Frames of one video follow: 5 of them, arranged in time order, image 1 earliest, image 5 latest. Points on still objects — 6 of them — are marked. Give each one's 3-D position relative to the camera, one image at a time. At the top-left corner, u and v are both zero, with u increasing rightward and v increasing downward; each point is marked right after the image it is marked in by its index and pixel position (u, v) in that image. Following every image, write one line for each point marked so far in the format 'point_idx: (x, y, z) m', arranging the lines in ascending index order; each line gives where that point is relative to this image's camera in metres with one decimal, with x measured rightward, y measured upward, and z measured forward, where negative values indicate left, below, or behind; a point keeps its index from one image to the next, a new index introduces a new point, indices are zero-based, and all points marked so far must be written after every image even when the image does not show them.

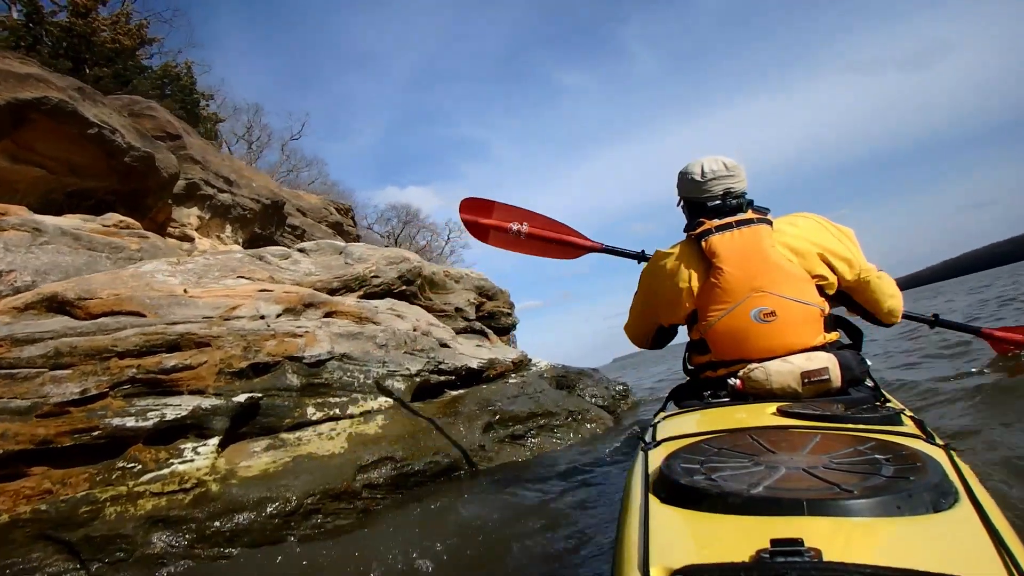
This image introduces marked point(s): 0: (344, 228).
0: (-3.2, +1.2, +15.1) m
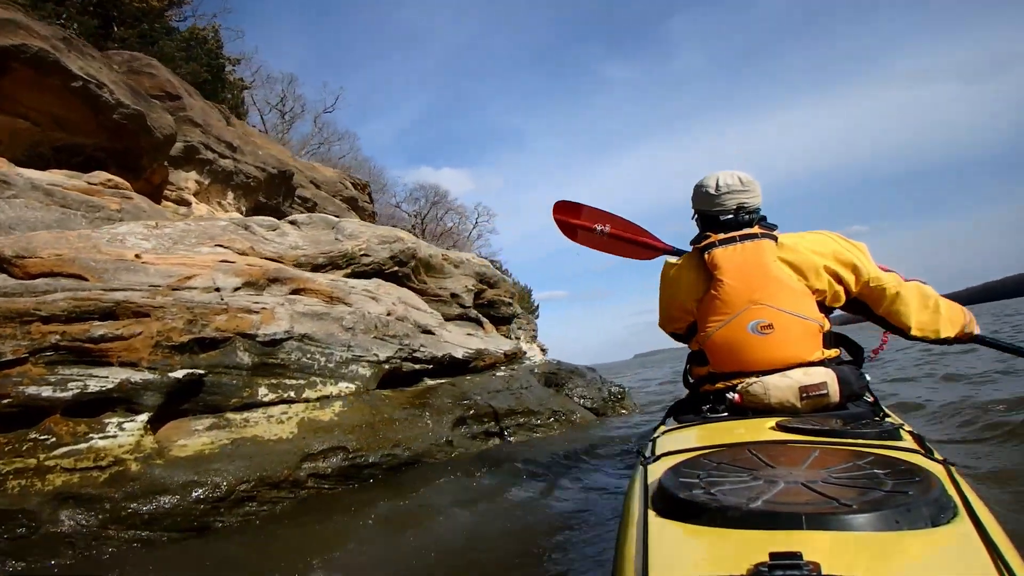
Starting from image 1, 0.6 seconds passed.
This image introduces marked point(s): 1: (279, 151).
0: (-2.9, +1.6, +14.9) m
1: (-3.7, +2.1, +12.2) m
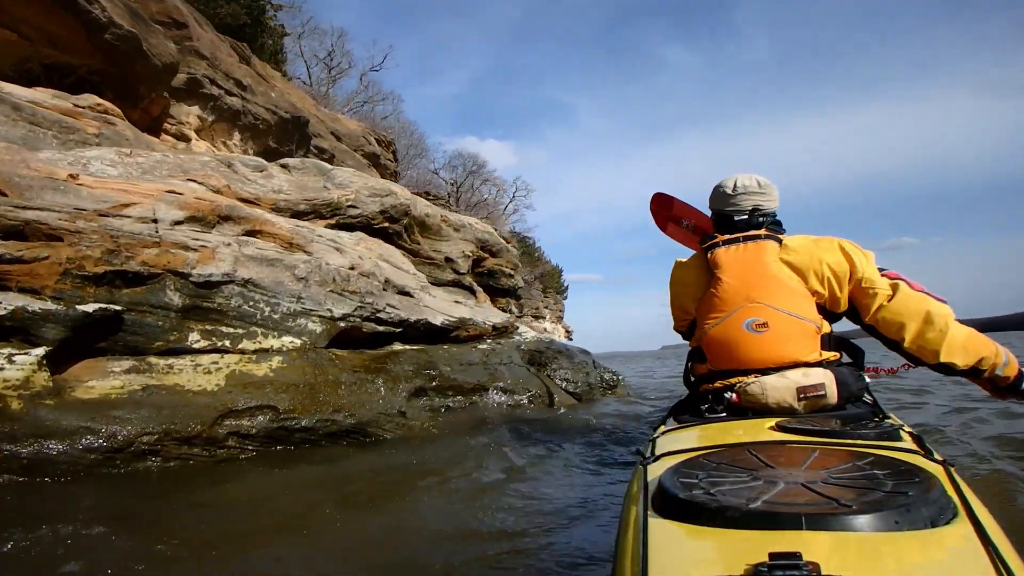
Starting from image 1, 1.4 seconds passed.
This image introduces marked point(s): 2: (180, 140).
0: (-2.4, +2.4, +14.5) m
1: (-3.2, +2.8, +11.9) m
2: (-3.4, +1.5, +8.0) m
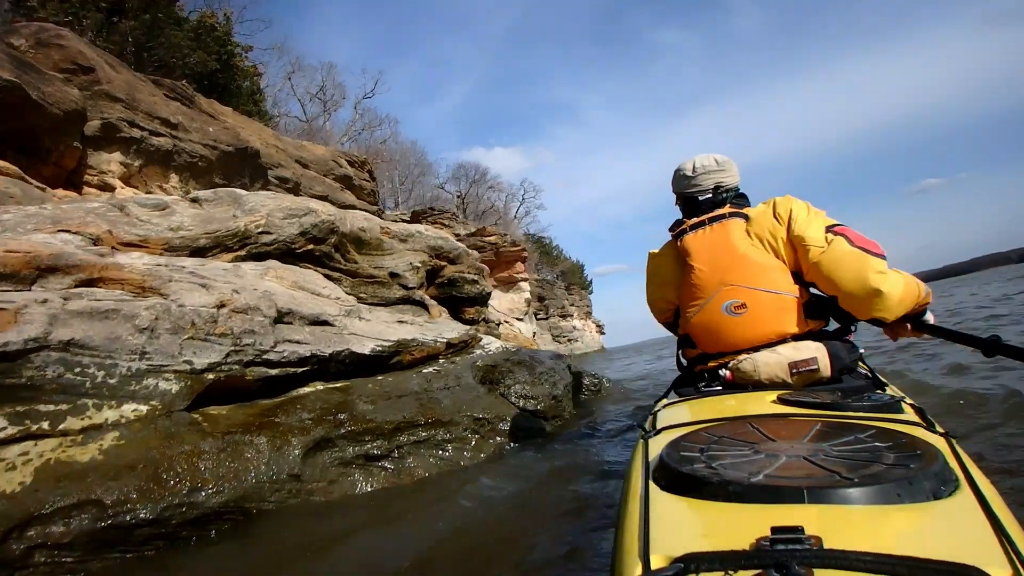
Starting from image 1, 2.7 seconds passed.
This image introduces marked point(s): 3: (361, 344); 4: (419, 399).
0: (-2.8, +1.9, +13.8) m
1: (-3.8, +2.2, +11.3) m
2: (-3.8, +0.9, +7.4) m
3: (-0.9, -0.4, +5.2) m
4: (-0.6, -0.6, +4.5) m
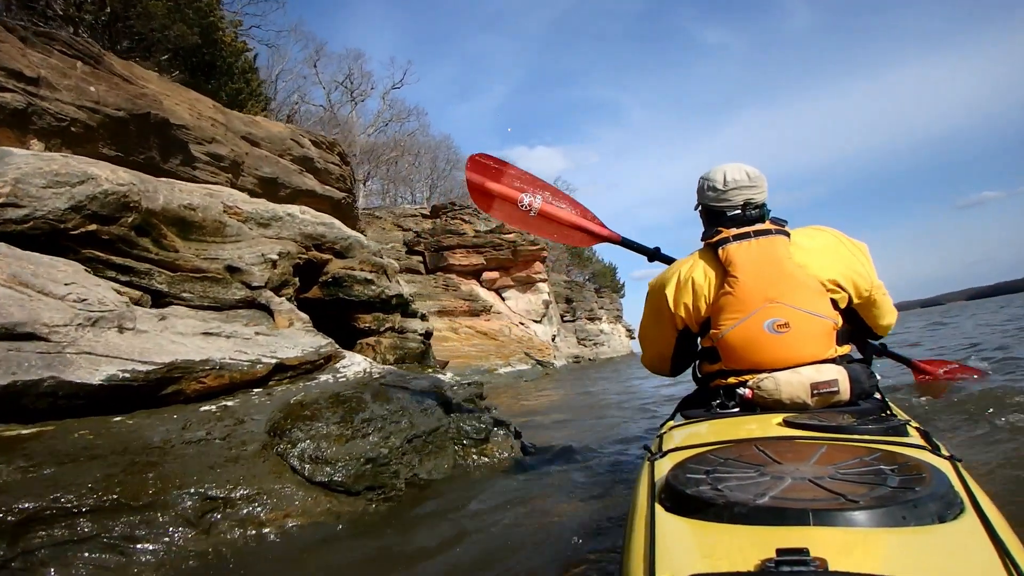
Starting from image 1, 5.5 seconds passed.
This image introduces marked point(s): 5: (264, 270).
0: (-3.1, +1.9, +12.4) m
1: (-4.2, +2.3, +9.8) m
2: (-4.5, +1.0, +6.0) m
3: (-1.7, -0.4, +3.6) m
4: (-1.4, -0.6, +2.9) m
5: (-1.5, +0.1, +5.0) m
